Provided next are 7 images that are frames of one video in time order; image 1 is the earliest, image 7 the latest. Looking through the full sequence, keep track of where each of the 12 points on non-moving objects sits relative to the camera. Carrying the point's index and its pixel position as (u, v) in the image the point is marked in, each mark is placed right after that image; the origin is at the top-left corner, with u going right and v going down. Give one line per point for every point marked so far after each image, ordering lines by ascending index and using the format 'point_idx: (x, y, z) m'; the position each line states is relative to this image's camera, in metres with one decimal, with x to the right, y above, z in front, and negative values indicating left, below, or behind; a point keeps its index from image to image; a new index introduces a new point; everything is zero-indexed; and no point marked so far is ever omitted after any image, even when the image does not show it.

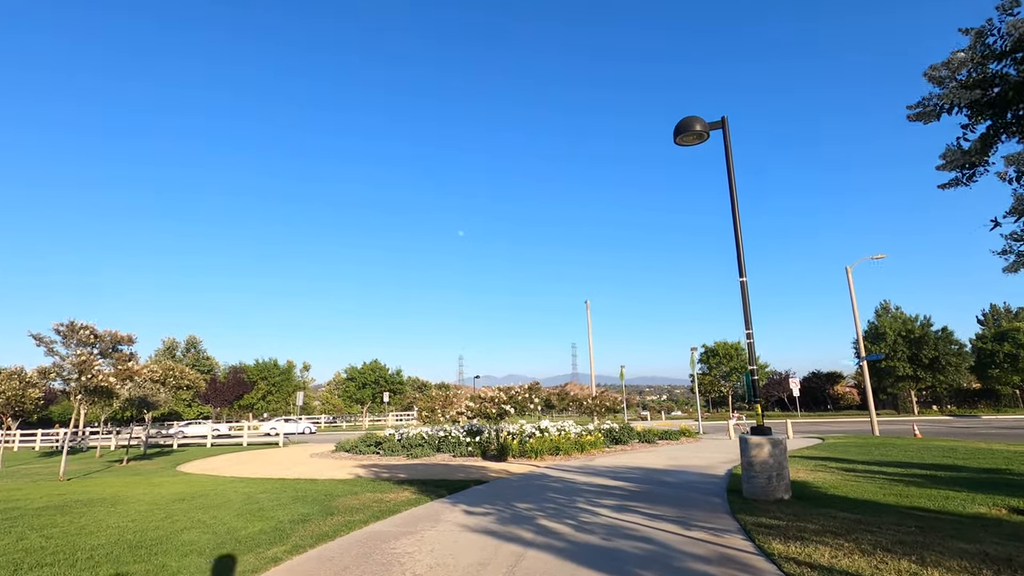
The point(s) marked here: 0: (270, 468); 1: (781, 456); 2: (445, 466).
0: (-6.6, -4.9, +15.2) m
1: (+3.6, -2.3, +7.5) m
2: (-1.7, -4.5, +13.9) m
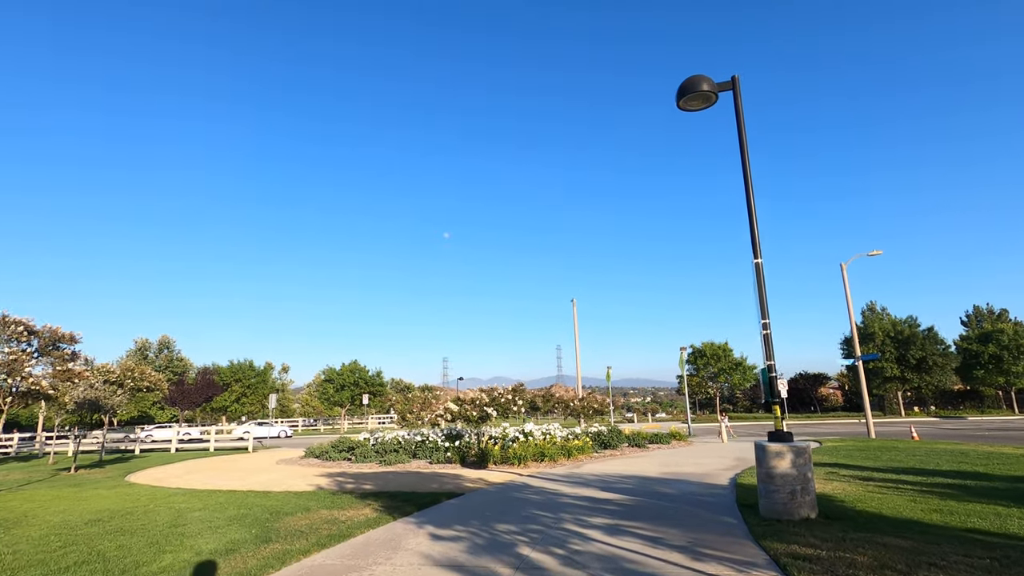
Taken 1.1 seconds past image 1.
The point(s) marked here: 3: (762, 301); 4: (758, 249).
0: (-7.1, -4.7, +13.8) m
1: (+3.4, -2.1, +6.4) m
2: (-2.1, -4.2, +12.6) m
3: (+3.2, -0.1, +7.1) m
4: (+3.2, +0.5, +7.3) m
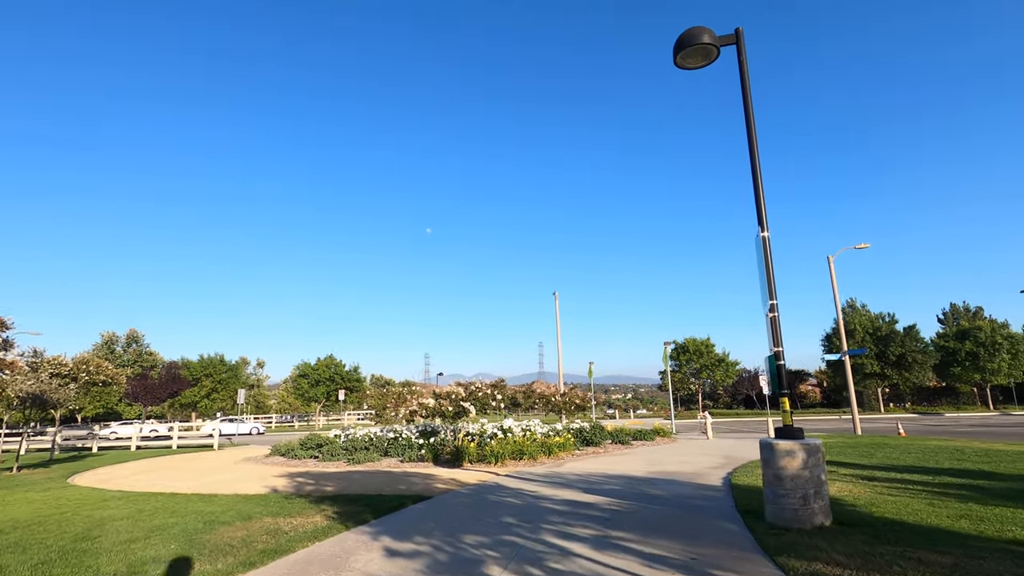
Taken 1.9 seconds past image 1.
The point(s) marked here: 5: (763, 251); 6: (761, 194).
0: (-7.6, -4.3, +12.6) m
1: (+3.1, -1.8, +5.6) m
2: (-2.6, -3.9, +11.6) m
3: (+2.9, +0.1, +6.3) m
4: (+2.9, +0.8, +6.4) m
5: (+2.9, +0.4, +6.3) m
6: (+3.0, +1.1, +6.6) m
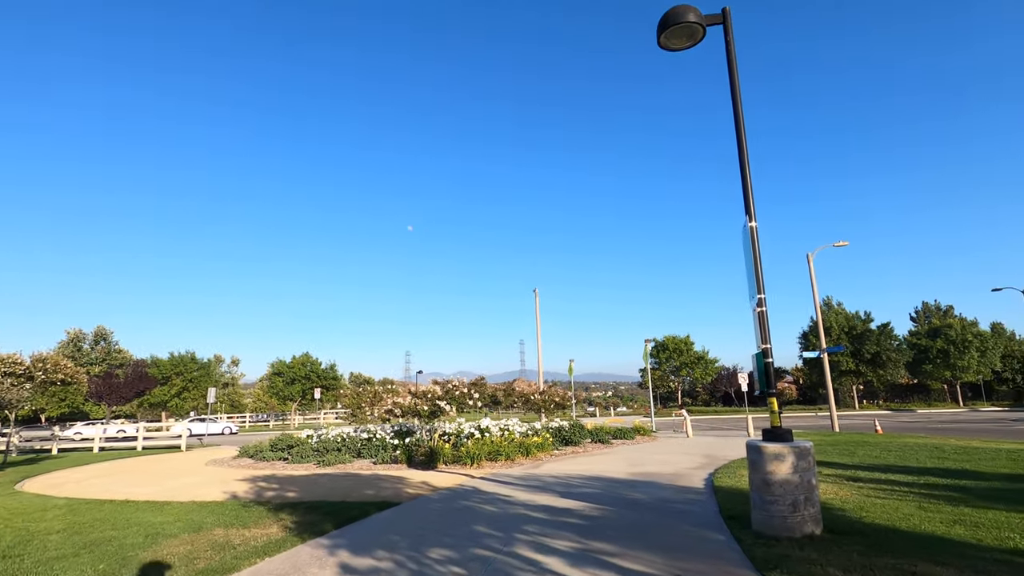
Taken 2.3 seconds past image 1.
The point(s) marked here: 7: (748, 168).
0: (-8.2, -4.2, +11.9) m
1: (+2.8, -1.8, +5.3) m
2: (-3.1, -3.8, +11.1) m
3: (+2.6, +0.2, +5.9) m
4: (+2.6, +0.8, +6.1) m
5: (+2.6, +0.5, +6.0) m
6: (+2.7, +1.2, +6.3) m
7: (+2.7, +1.4, +6.3) m
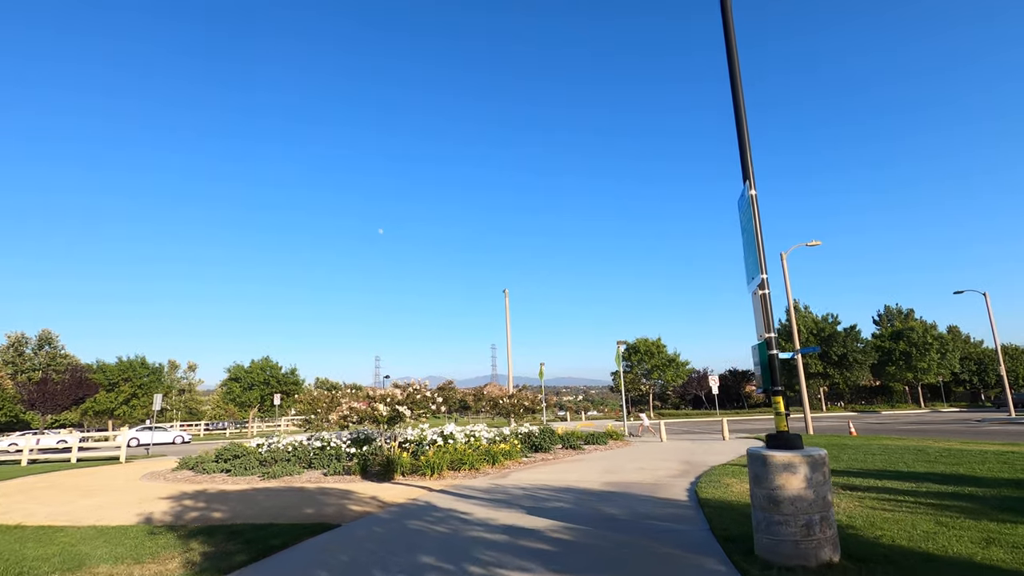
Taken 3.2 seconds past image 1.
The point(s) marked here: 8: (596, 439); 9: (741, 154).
0: (-8.8, -4.0, +10.4) m
1: (+2.4, -1.6, +4.3) m
2: (-3.8, -3.6, +9.9) m
3: (+2.2, +0.4, +5.0) m
4: (+2.2, +1.0, +5.2) m
5: (+2.2, +0.7, +5.1) m
6: (+2.3, +1.4, +5.4) m
7: (+2.3, +1.5, +5.4) m
8: (+2.9, -5.3, +19.4) m
9: (+2.2, +1.3, +5.3) m
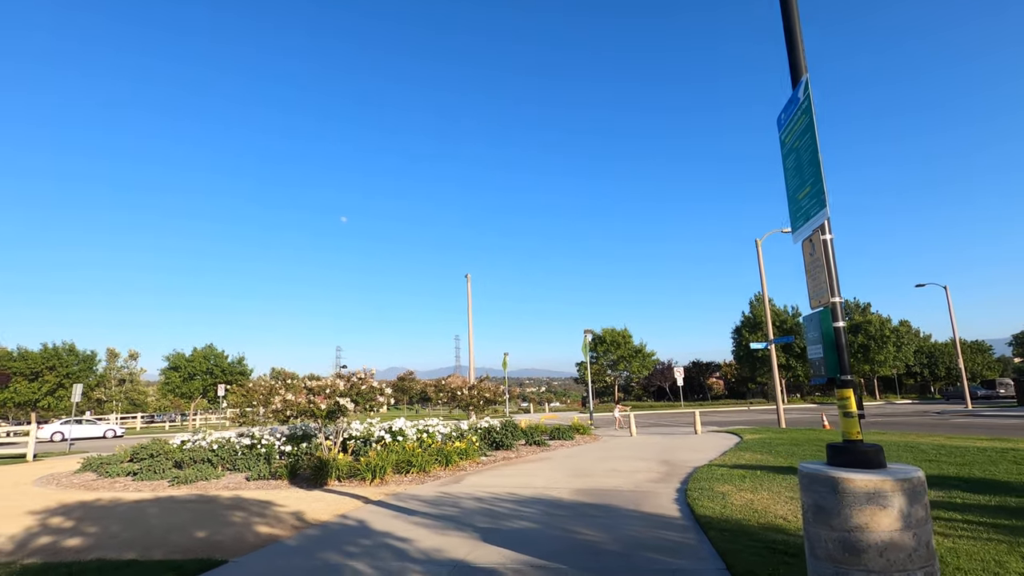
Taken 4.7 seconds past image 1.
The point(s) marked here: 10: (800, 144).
0: (-9.6, -3.5, +8.2) m
1: (+2.1, -1.3, +2.8) m
2: (-4.5, -3.1, +8.0) m
3: (+1.9, +0.7, +3.5) m
4: (+1.9, +1.4, +3.6) m
5: (+1.8, +1.0, +3.5) m
6: (+1.9, +1.7, +3.8) m
7: (+1.9, +1.9, +3.8) m
8: (+1.6, -4.7, +17.9) m
9: (+1.8, +1.6, +3.8) m
10: (+1.8, +0.9, +3.6) m
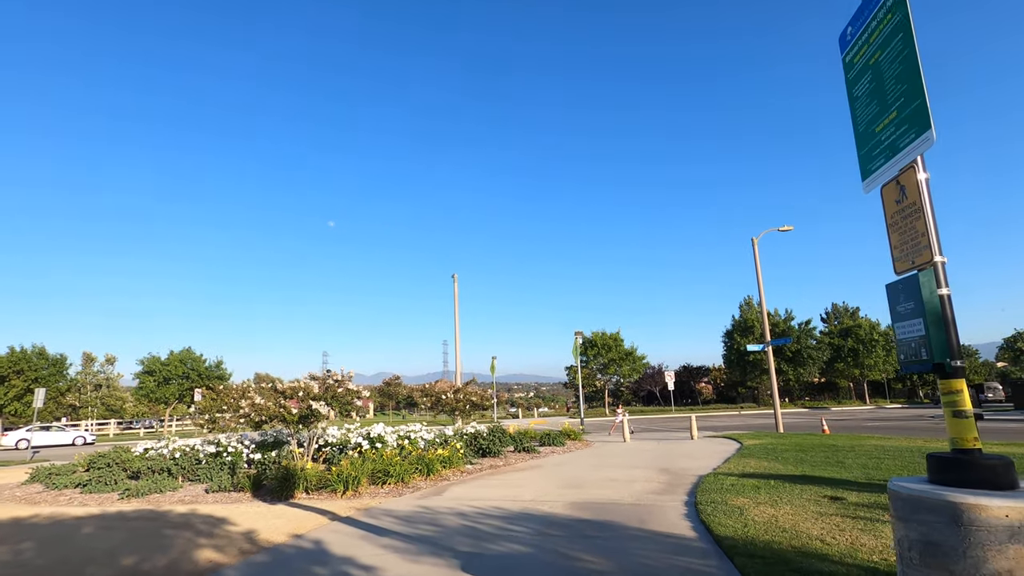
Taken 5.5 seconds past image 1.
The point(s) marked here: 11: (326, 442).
0: (-9.7, -3.3, +7.1) m
1: (+2.1, -1.0, +2.0) m
2: (-4.6, -3.0, +7.0) m
3: (+1.8, +0.9, +2.6) m
4: (+1.8, +1.6, +2.8) m
5: (+1.8, +1.2, +2.7) m
6: (+1.9, +1.9, +3.0) m
7: (+1.9, +2.1, +3.0) m
8: (+1.2, -4.6, +17.0) m
9: (+1.8, +1.8, +2.9) m
10: (+1.8, +1.1, +2.7) m
11: (-4.2, -3.4, +12.3) m
